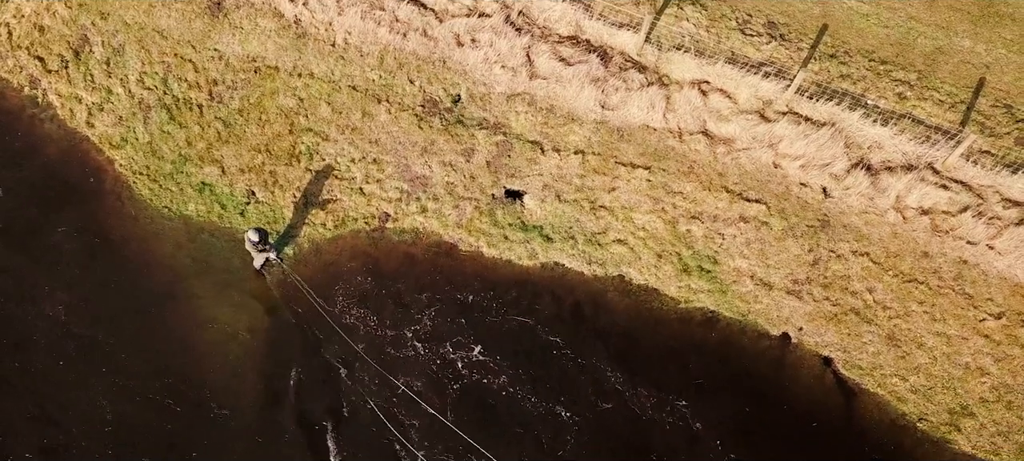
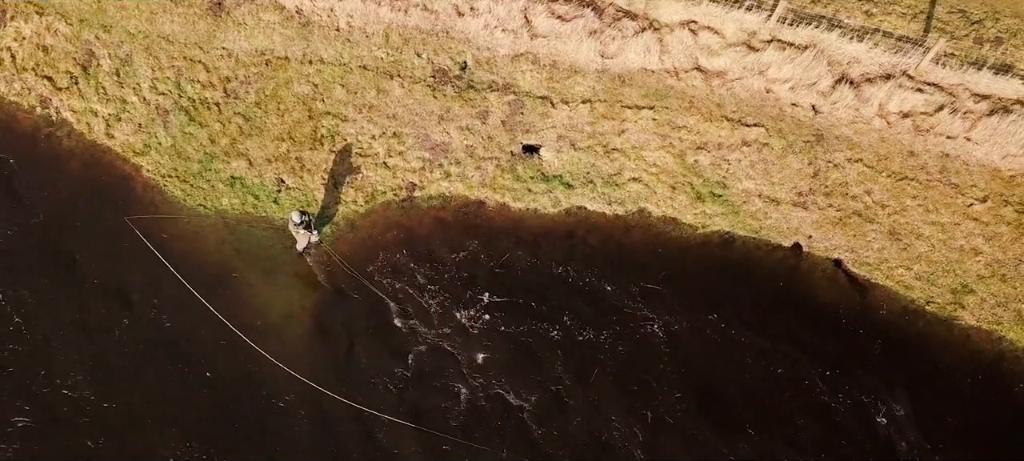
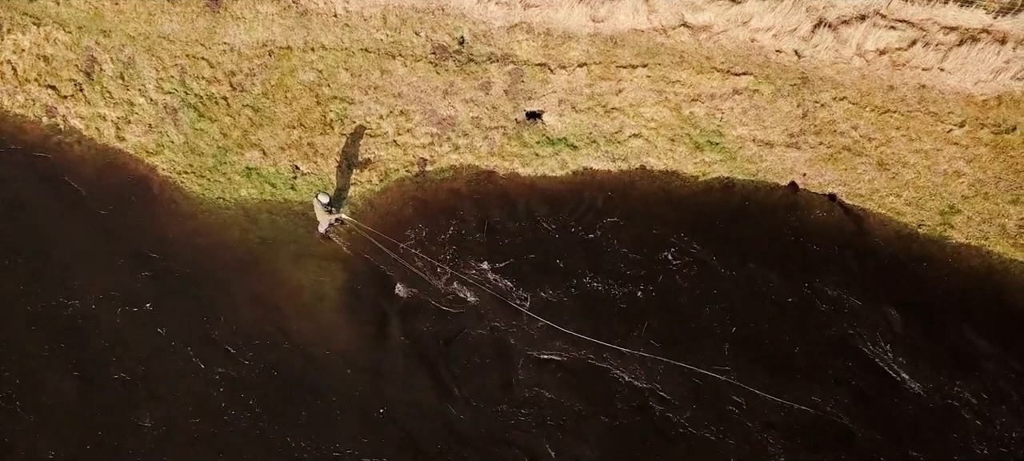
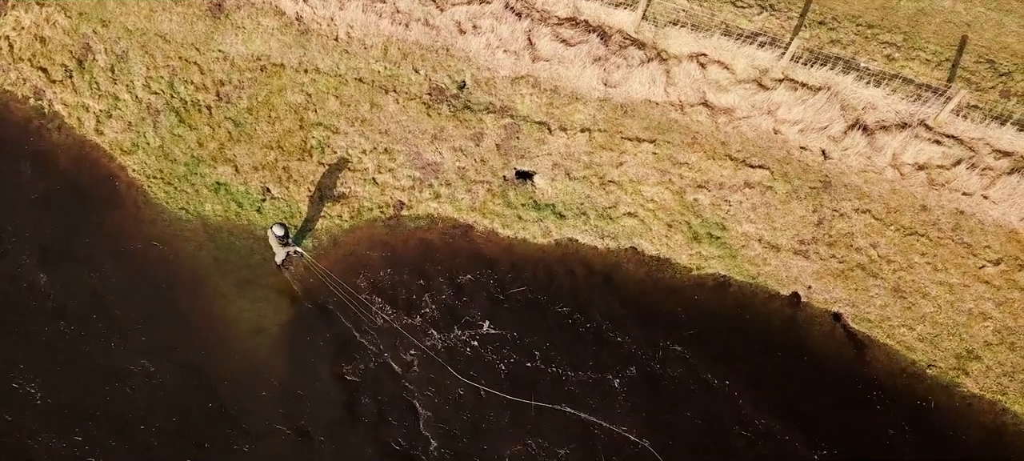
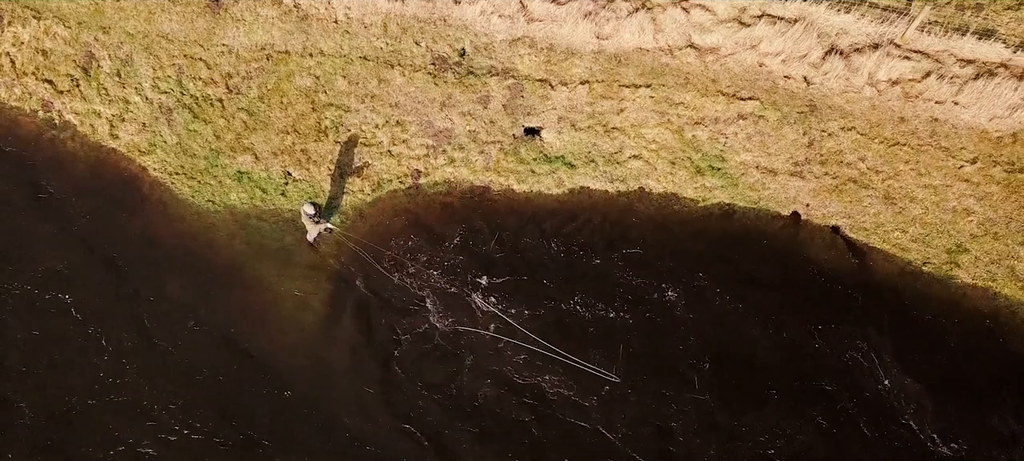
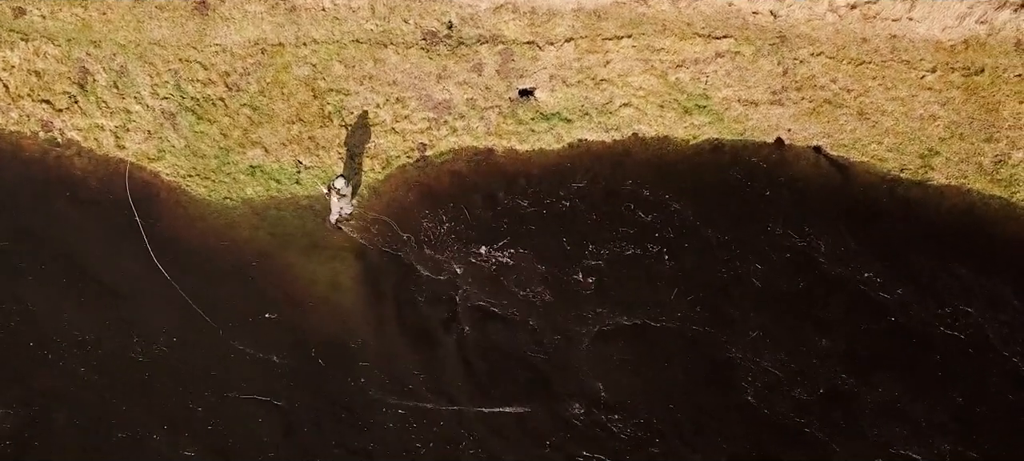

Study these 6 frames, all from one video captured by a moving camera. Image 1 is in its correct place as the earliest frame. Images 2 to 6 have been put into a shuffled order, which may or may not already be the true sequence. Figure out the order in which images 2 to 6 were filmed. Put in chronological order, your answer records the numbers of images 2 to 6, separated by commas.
4, 2, 5, 3, 6
